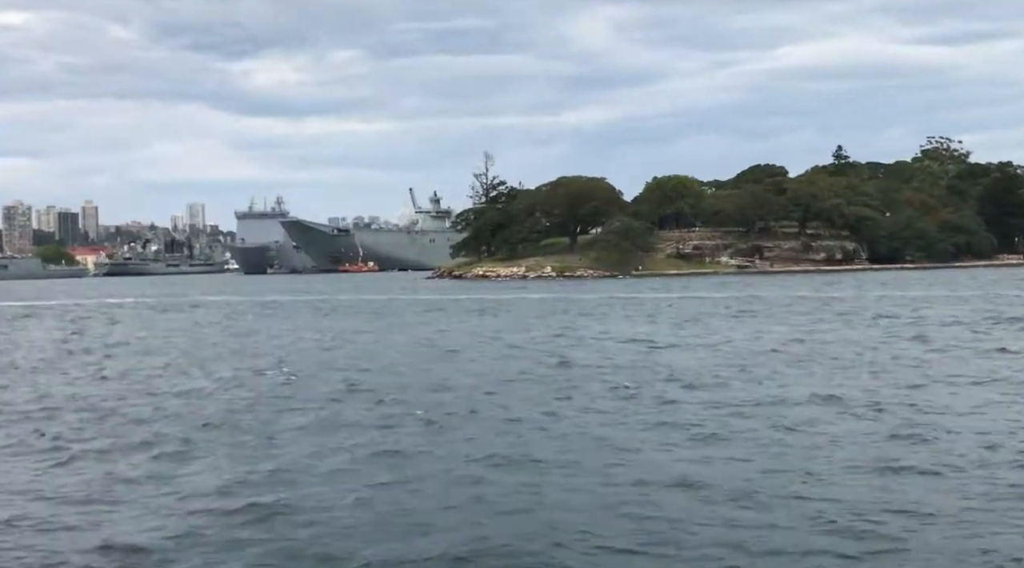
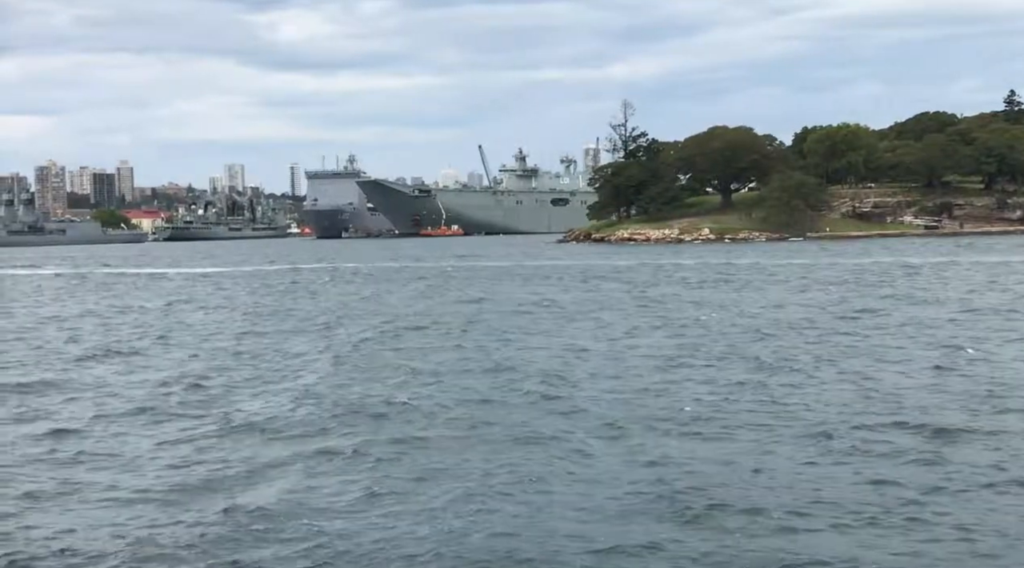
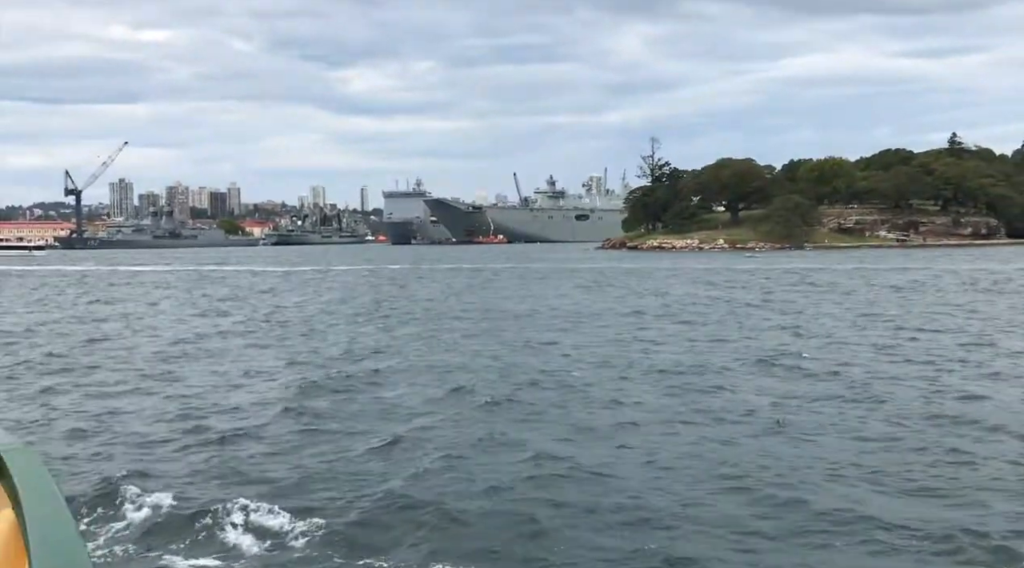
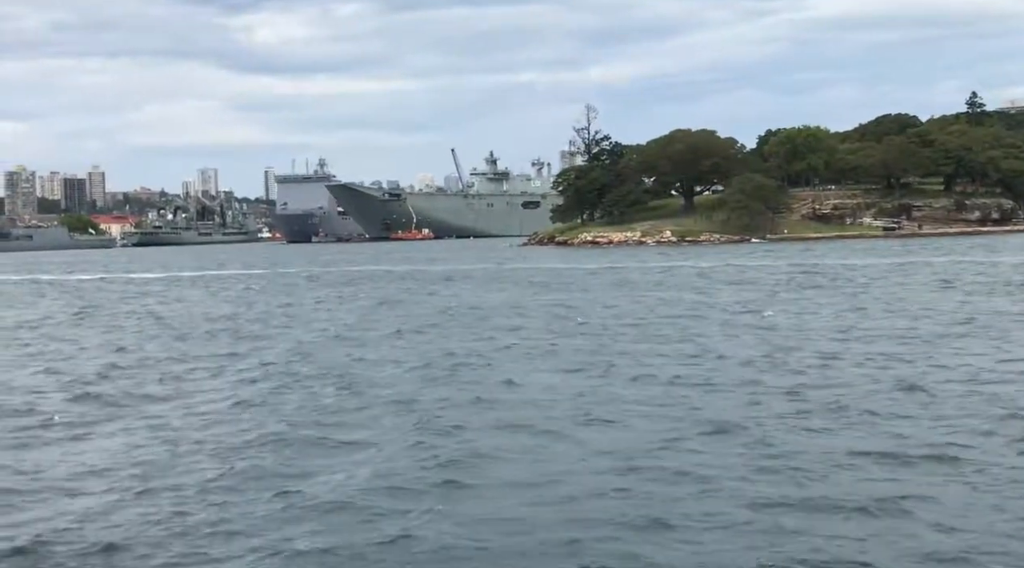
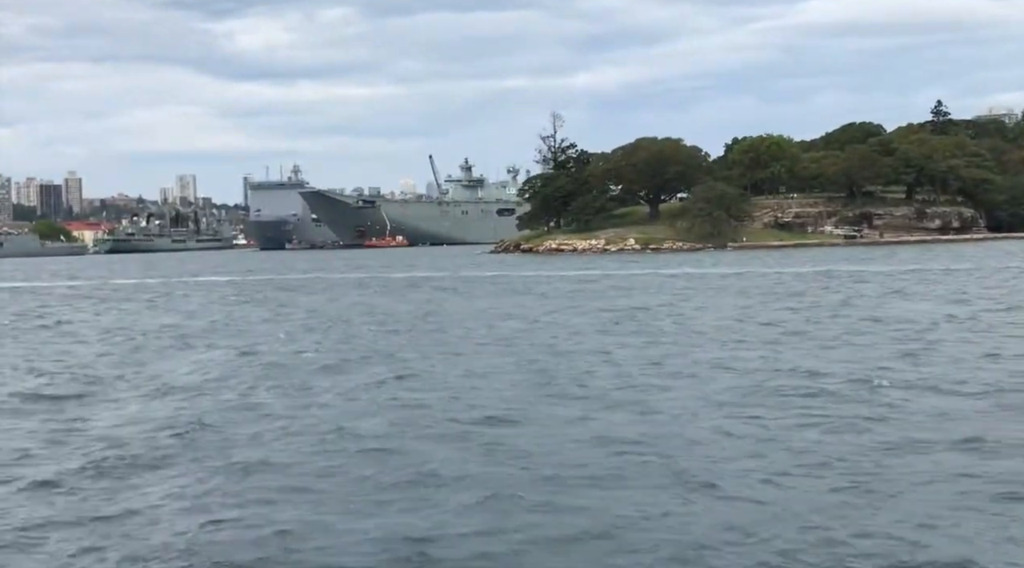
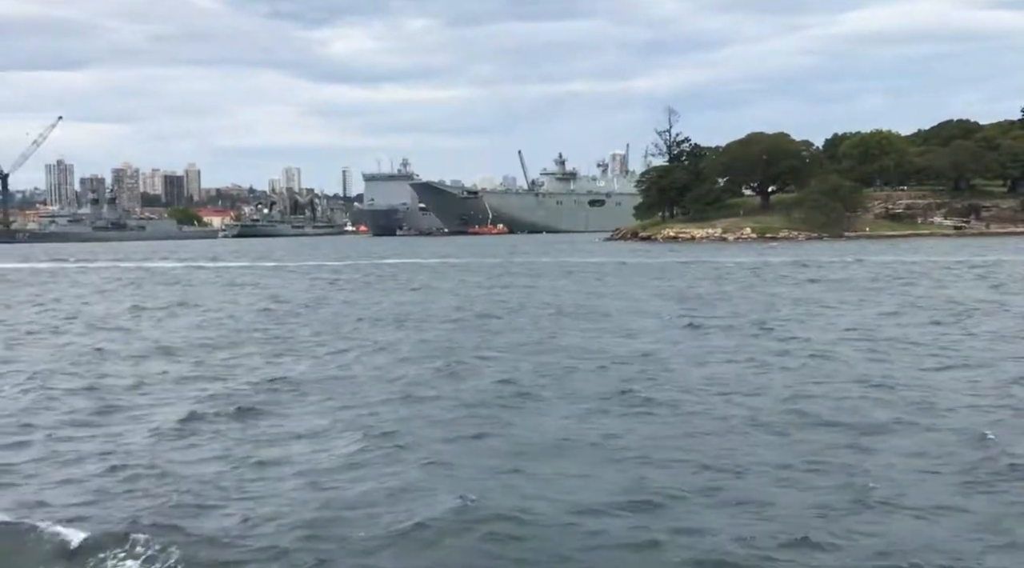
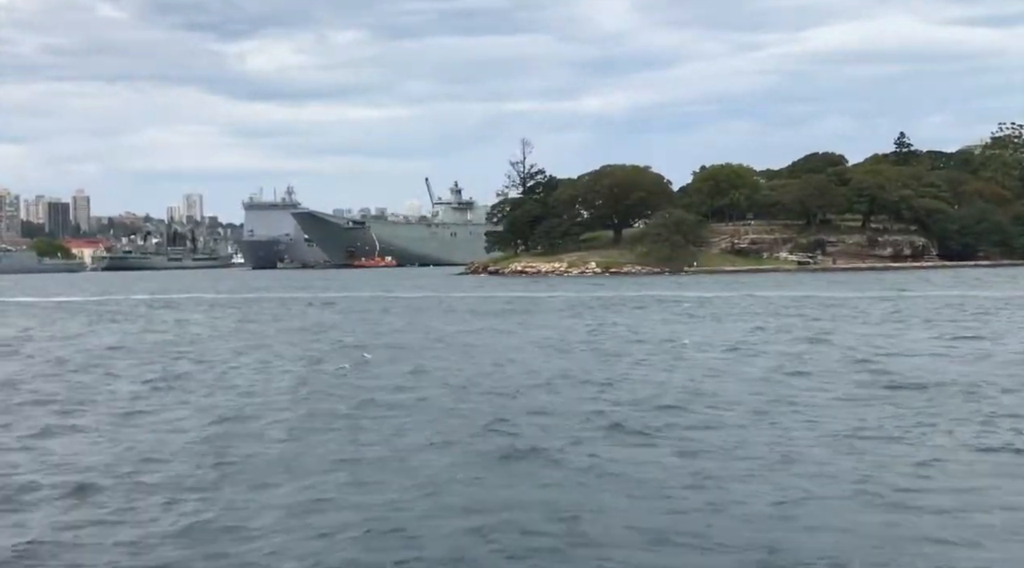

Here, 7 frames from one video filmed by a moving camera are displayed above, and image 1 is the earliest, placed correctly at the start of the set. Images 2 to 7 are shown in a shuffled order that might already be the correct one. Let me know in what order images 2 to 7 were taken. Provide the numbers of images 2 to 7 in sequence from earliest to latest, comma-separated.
7, 5, 4, 2, 6, 3
